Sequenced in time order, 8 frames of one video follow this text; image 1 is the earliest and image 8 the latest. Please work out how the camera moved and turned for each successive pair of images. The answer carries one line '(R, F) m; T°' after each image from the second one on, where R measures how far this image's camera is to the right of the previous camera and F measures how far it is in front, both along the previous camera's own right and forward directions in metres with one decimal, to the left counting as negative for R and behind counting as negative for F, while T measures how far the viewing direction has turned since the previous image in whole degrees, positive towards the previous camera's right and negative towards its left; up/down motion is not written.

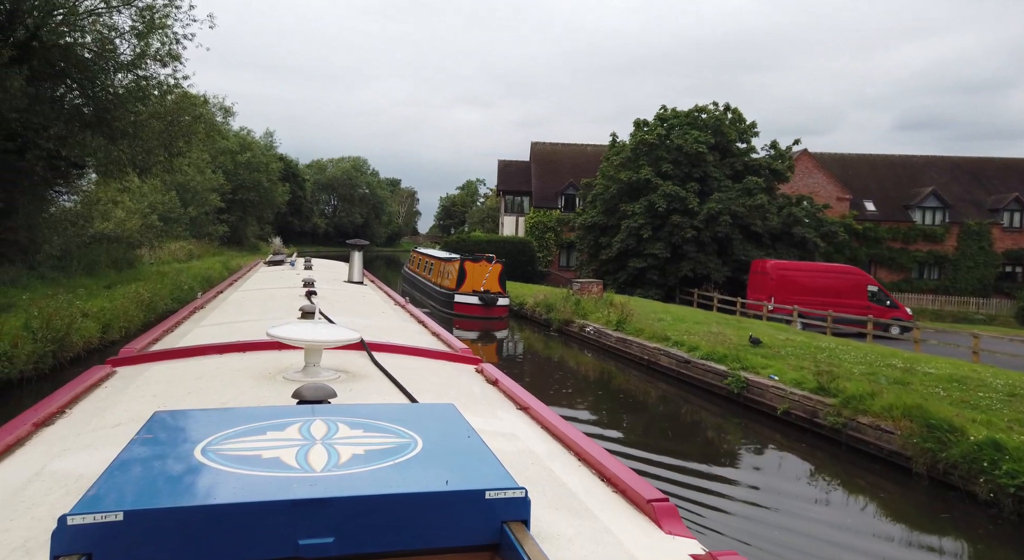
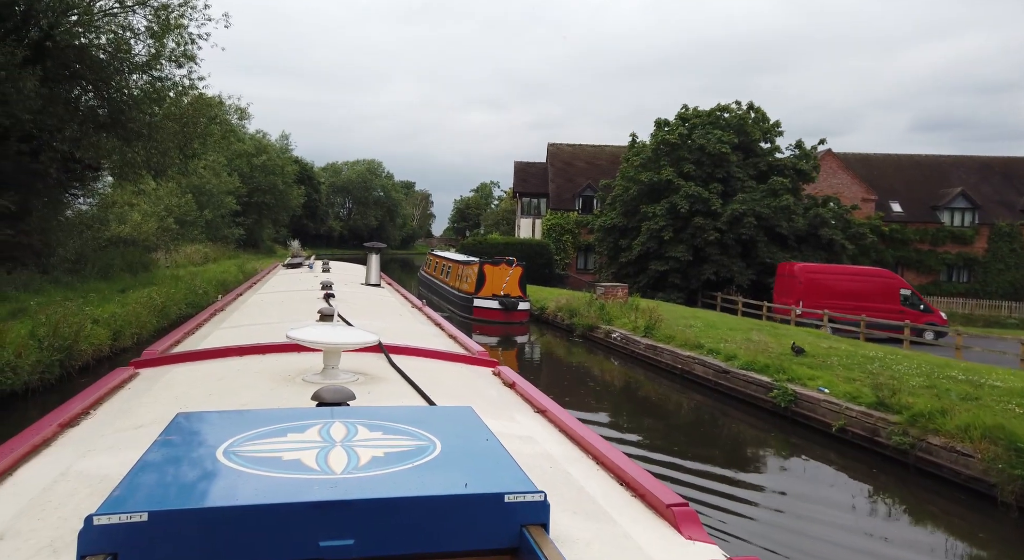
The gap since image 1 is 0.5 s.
(-0.1, +0.4) m; -1°
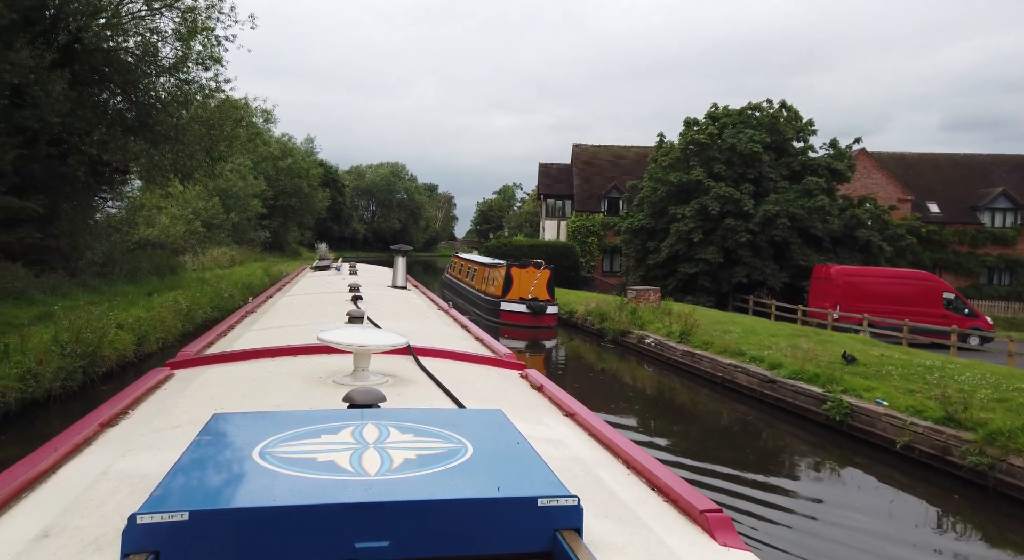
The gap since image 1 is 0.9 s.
(-0.1, +0.3) m; -2°
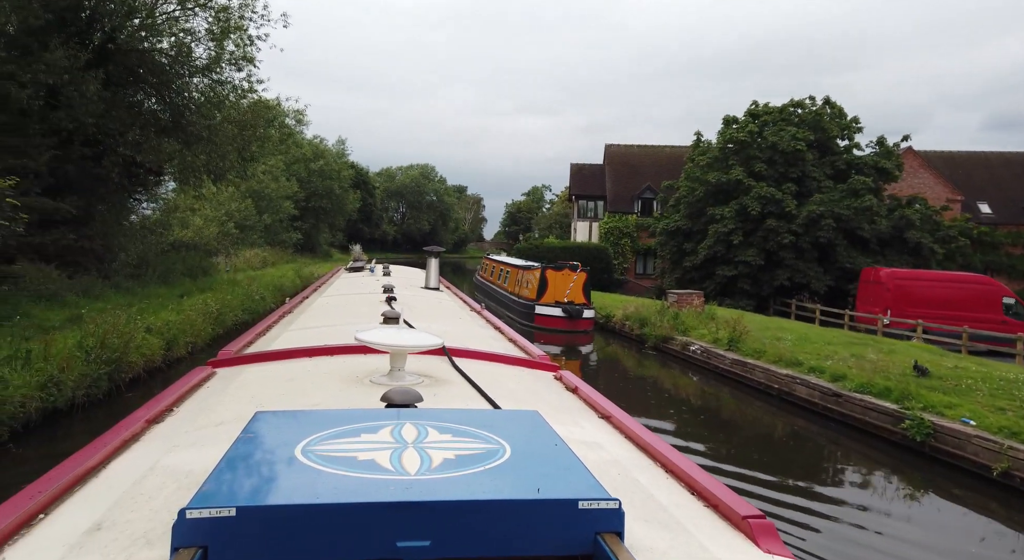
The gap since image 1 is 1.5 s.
(-0.1, +0.4) m; -3°
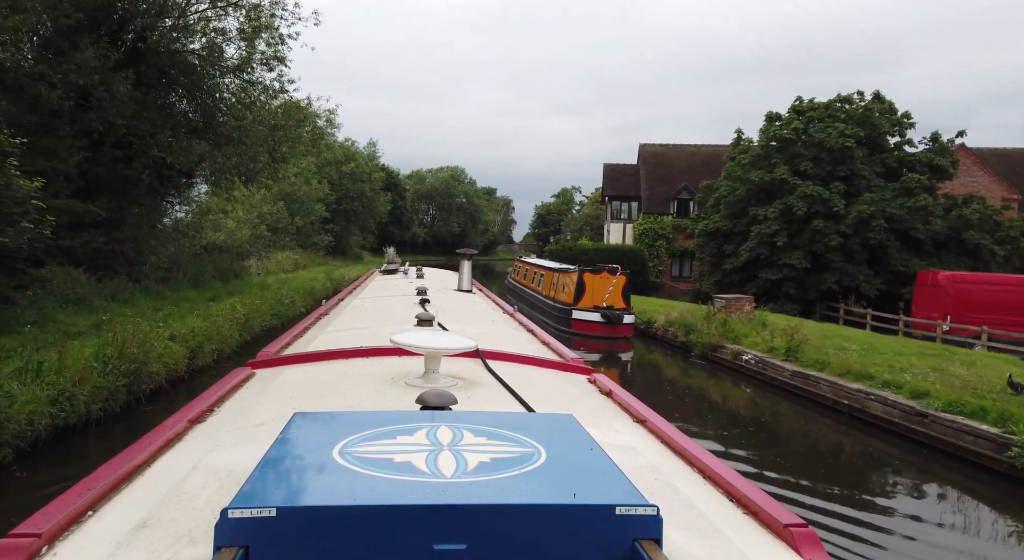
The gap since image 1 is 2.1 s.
(-0.1, +0.5) m; -3°
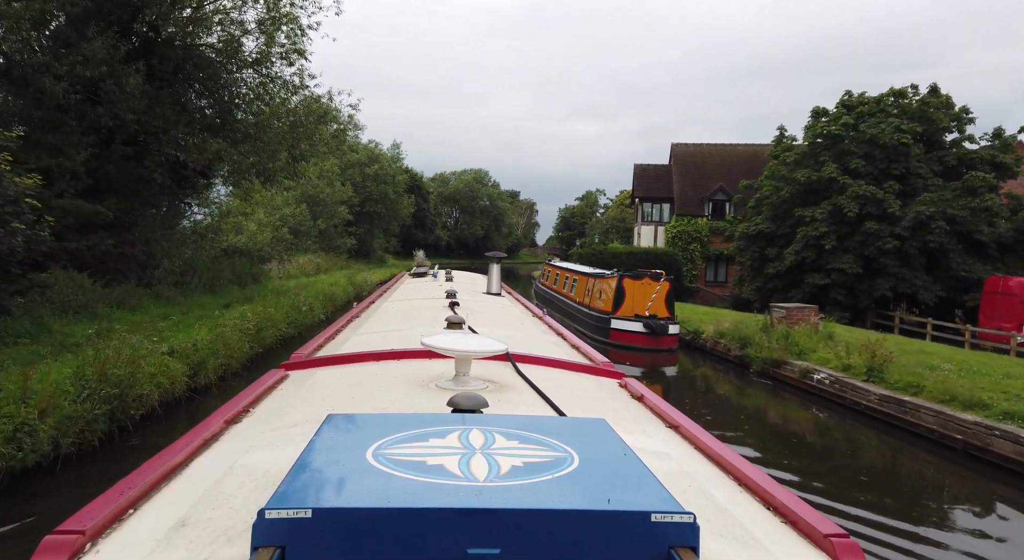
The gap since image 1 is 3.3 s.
(-0.2, +0.9) m; -2°
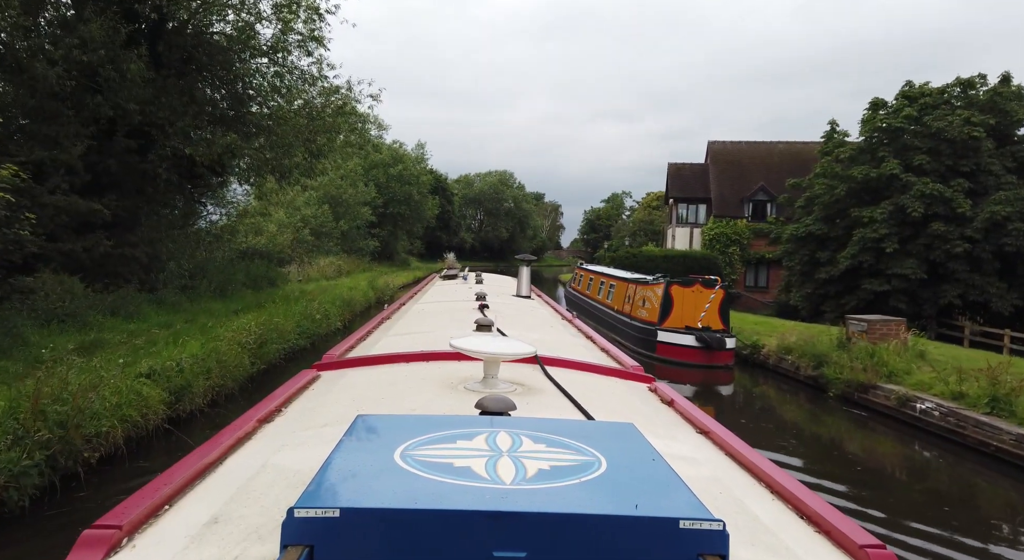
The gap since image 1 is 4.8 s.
(-0.2, +1.1) m; -2°
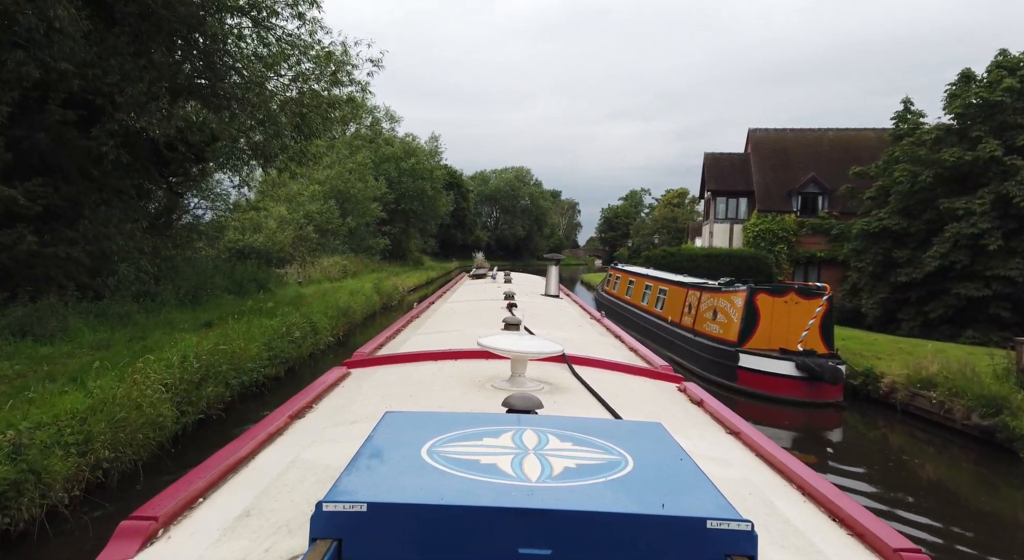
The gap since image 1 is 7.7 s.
(-0.3, +2.1) m; -1°
